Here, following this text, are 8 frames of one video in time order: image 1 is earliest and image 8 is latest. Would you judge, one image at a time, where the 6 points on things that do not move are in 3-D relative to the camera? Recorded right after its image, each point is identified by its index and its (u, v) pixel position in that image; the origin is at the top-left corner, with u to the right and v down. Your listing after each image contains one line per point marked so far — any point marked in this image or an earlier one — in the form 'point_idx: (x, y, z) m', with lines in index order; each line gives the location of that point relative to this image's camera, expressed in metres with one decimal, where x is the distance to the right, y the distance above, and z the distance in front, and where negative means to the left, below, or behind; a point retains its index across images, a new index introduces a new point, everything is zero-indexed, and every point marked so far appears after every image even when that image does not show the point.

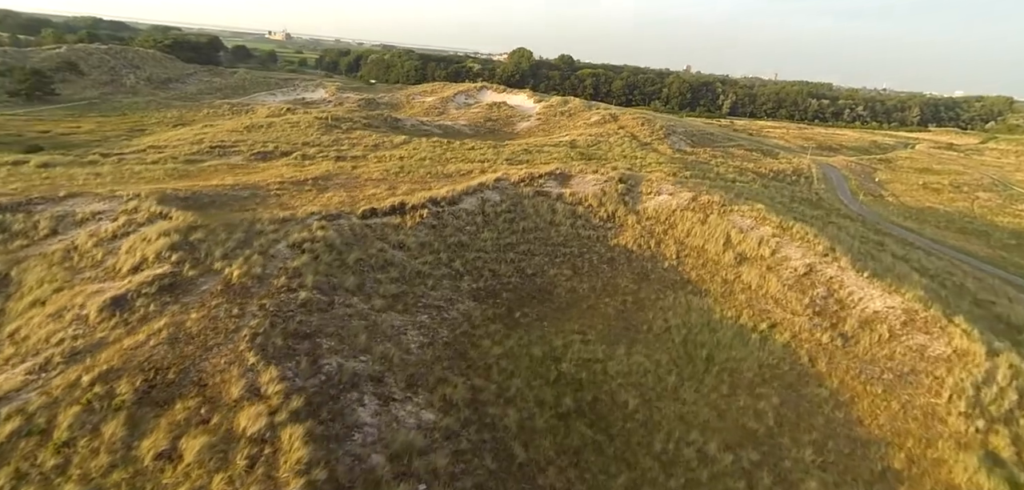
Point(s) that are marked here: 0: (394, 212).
0: (-3.8, +1.1, +17.9) m
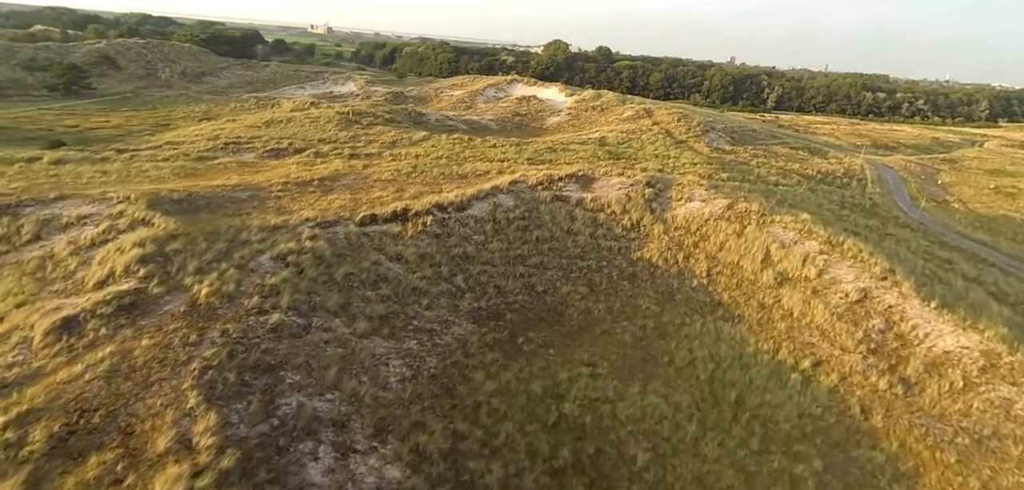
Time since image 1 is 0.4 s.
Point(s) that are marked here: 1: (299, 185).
0: (-3.4, +0.8, +16.5) m
1: (-7.6, +2.1, +19.9) m
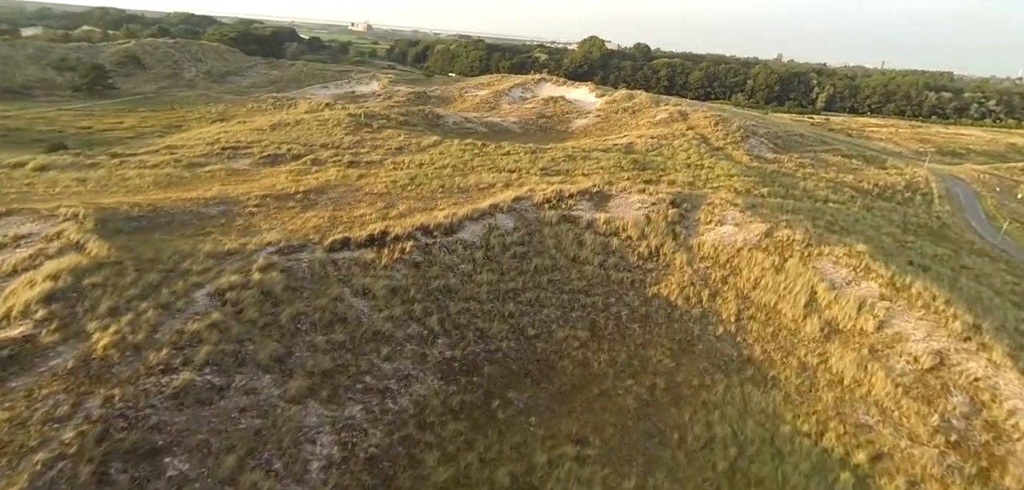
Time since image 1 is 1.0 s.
0: (-3.6, +0.1, +14.4) m
1: (-7.5, +1.5, +18.0) m
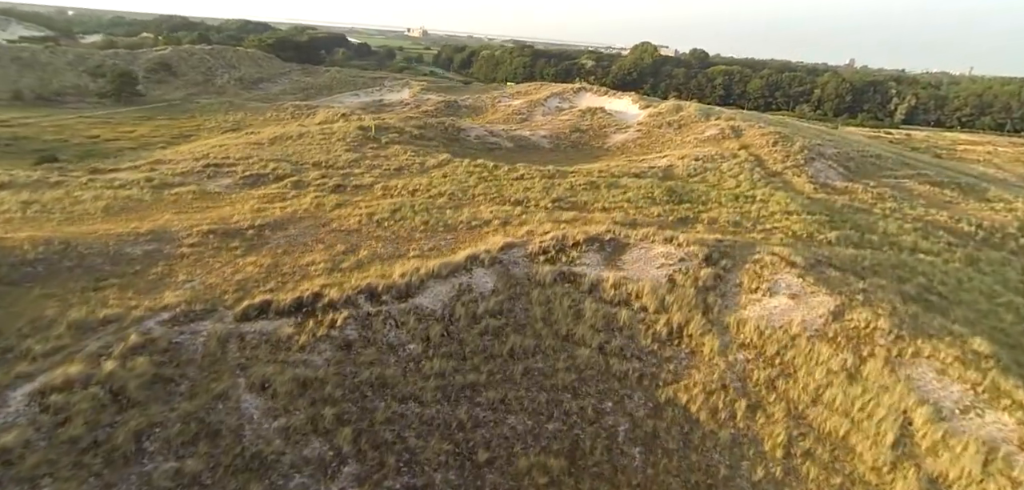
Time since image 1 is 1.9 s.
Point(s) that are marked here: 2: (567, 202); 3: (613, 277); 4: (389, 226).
0: (-4.3, -1.3, +11.1) m
1: (-7.8, +0.3, +15.1) m
2: (+1.9, +1.5, +19.0) m
3: (+2.3, -0.7, +12.7) m
4: (-3.6, +0.6, +16.3) m
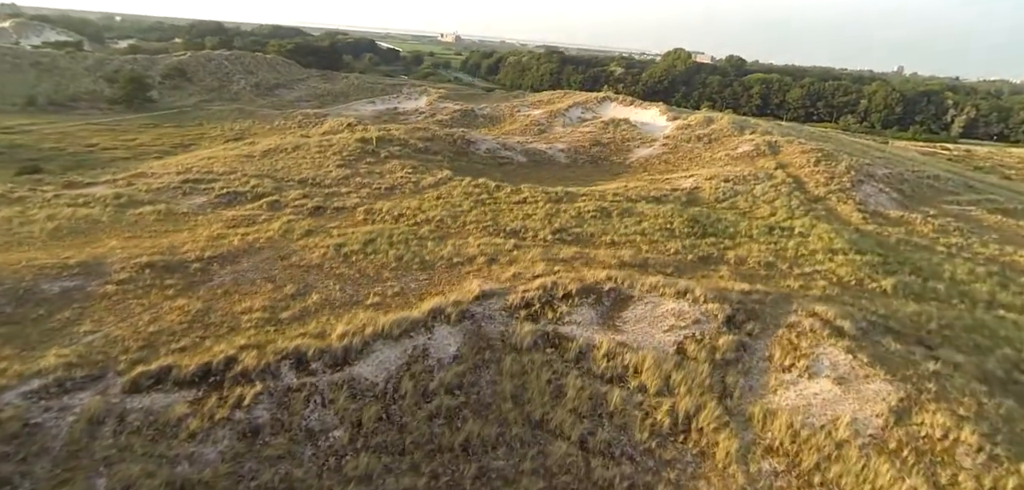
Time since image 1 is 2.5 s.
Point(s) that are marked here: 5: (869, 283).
0: (-4.9, -2.1, +8.9) m
1: (-8.2, -0.6, +13.1) m
2: (+1.7, +0.4, +16.5) m
3: (+1.7, -1.8, +10.2) m
4: (-4.0, -0.4, +14.1) m
5: (+9.1, -0.9, +14.1) m
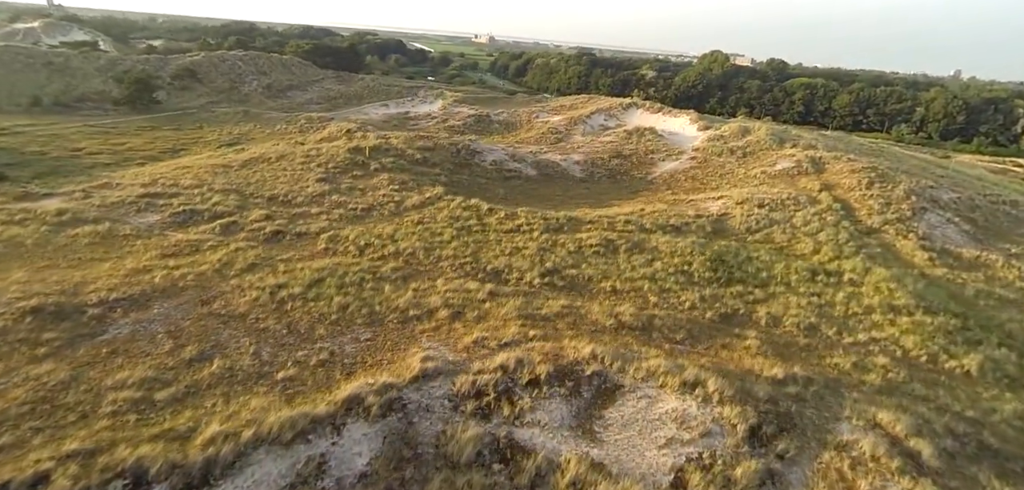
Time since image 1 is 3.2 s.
0: (-5.9, -3.0, +6.4) m
1: (-8.8, -1.4, +10.7) m
2: (+1.2, -0.7, +13.5) m
3: (+0.8, -2.8, +7.3) m
4: (-4.6, -1.3, +11.5) m
5: (+8.5, -2.2, +10.8) m
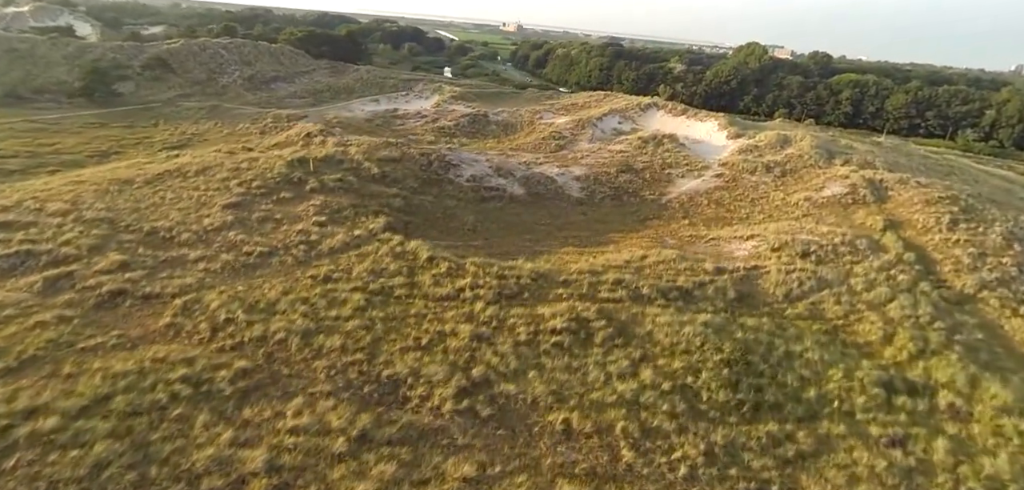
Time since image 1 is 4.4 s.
0: (-7.9, -4.6, +1.9) m
1: (-10.5, -2.8, +6.4) m
2: (-0.3, -2.3, +8.7) m
3: (-1.1, -4.5, +2.4) m
4: (-6.2, -2.8, +6.9) m
5: (+6.7, -4.1, +5.6) m
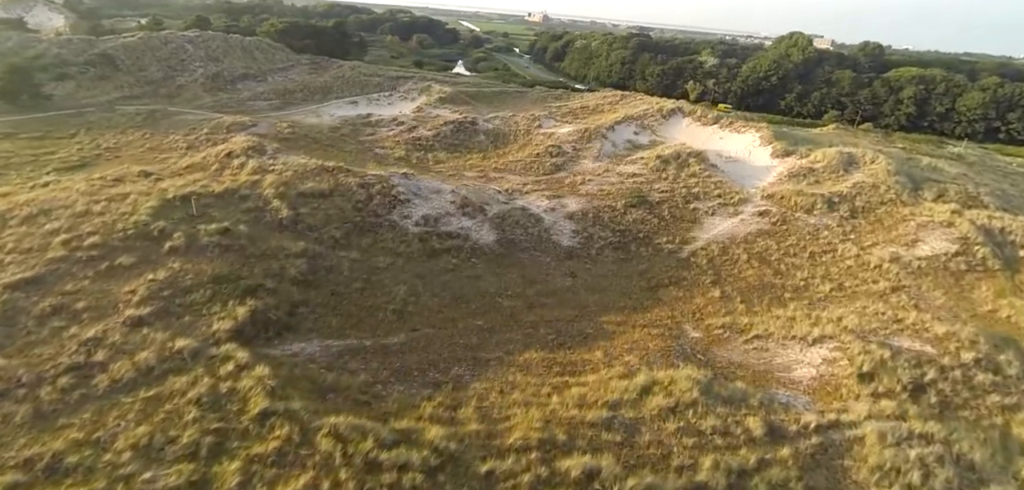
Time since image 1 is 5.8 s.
0: (-10.0, -6.7, -3.5) m
1: (-12.4, -4.8, +1.1) m
2: (-2.1, -4.5, +2.9) m
3: (-3.2, -6.7, -3.3) m
4: (-8.1, -4.9, +1.5) m
5: (+4.8, -6.3, -0.5) m
